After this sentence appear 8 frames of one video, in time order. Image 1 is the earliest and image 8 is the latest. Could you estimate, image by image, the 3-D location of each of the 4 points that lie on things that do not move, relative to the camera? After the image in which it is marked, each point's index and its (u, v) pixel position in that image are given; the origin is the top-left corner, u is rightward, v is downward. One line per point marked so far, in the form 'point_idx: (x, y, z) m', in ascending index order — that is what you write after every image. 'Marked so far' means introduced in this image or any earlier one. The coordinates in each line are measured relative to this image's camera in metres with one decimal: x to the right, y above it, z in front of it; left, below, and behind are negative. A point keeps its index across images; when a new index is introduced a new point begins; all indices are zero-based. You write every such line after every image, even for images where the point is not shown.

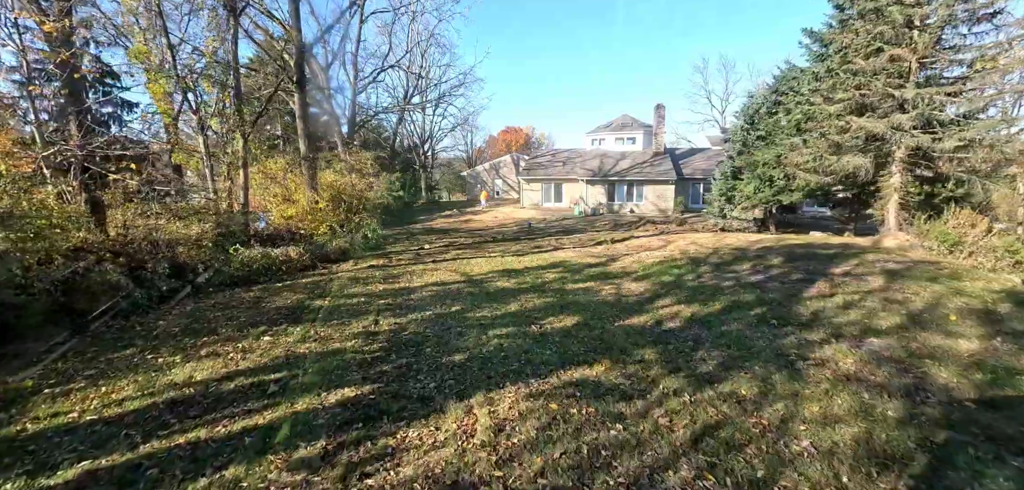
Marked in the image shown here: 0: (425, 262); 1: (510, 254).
0: (-2.2, -0.4, +11.0) m
1: (-0.1, -0.2, +12.5) m
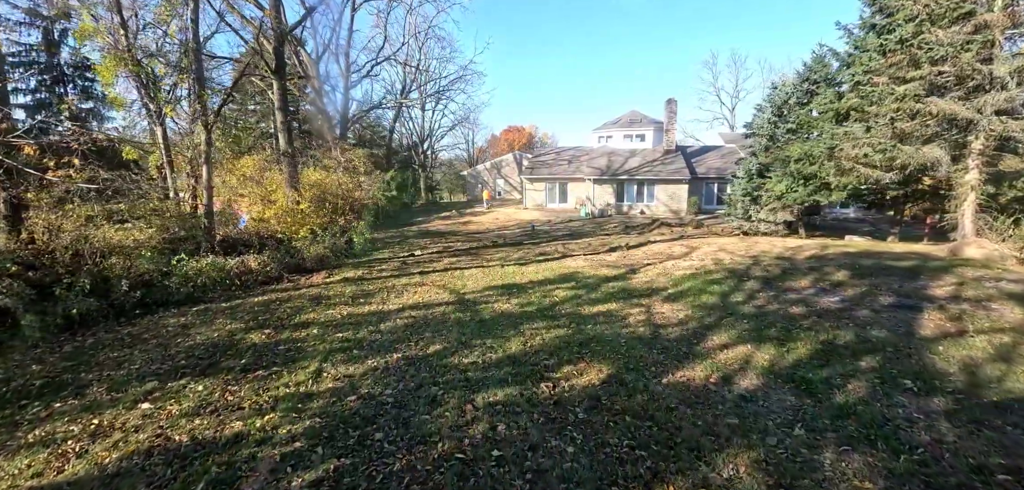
0: (-2.1, -0.6, +9.2) m
1: (0.0, -0.4, +10.7) m
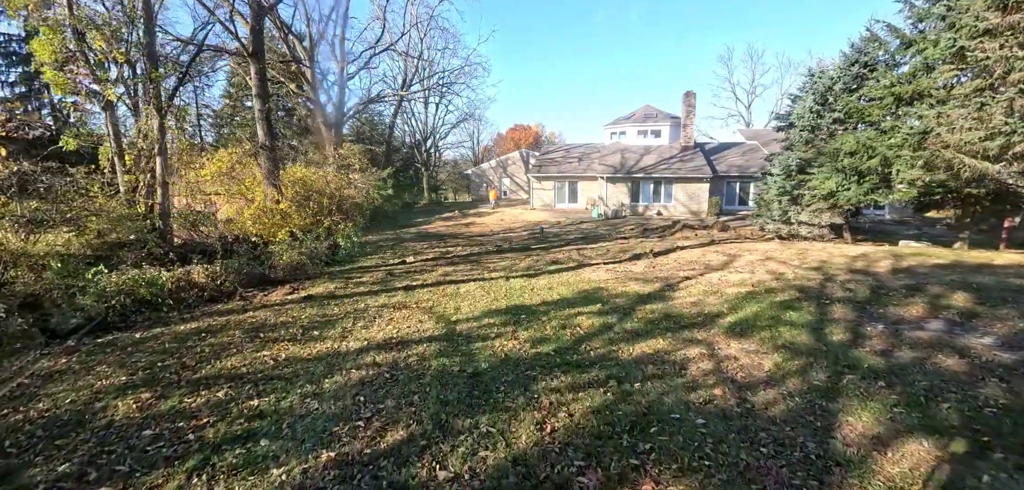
0: (-2.0, -0.7, +7.4) m
1: (+0.1, -0.5, +8.9) m
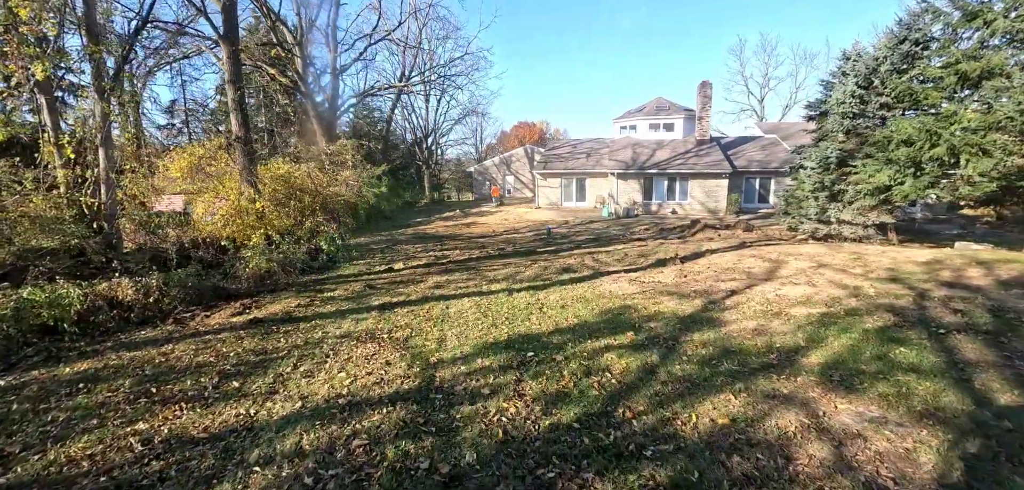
0: (-2.0, -0.8, +5.9) m
1: (+0.2, -0.6, +7.4) m
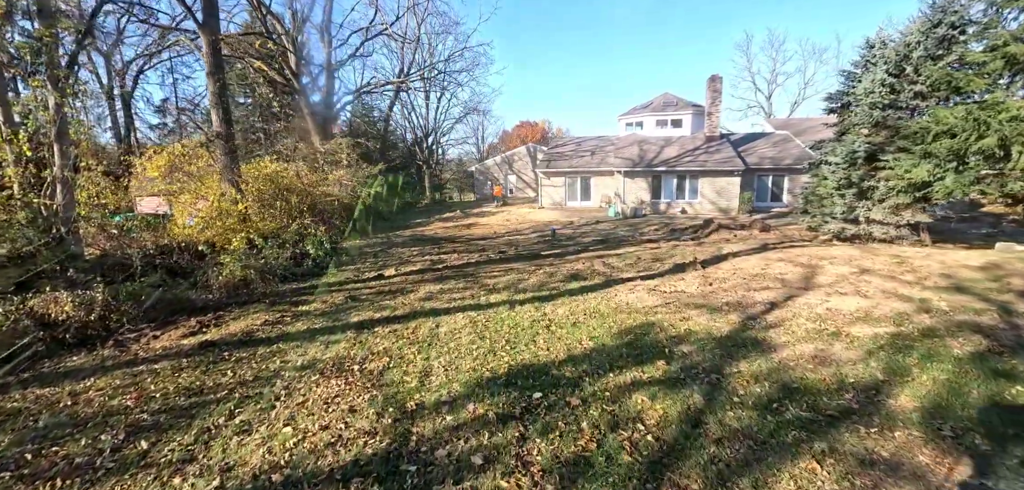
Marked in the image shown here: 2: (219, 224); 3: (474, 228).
0: (-2.0, -0.9, +5.0) m
1: (+0.2, -0.7, +6.4) m
2: (-6.5, +0.5, +10.1) m
3: (-1.5, +0.7, +17.8) m
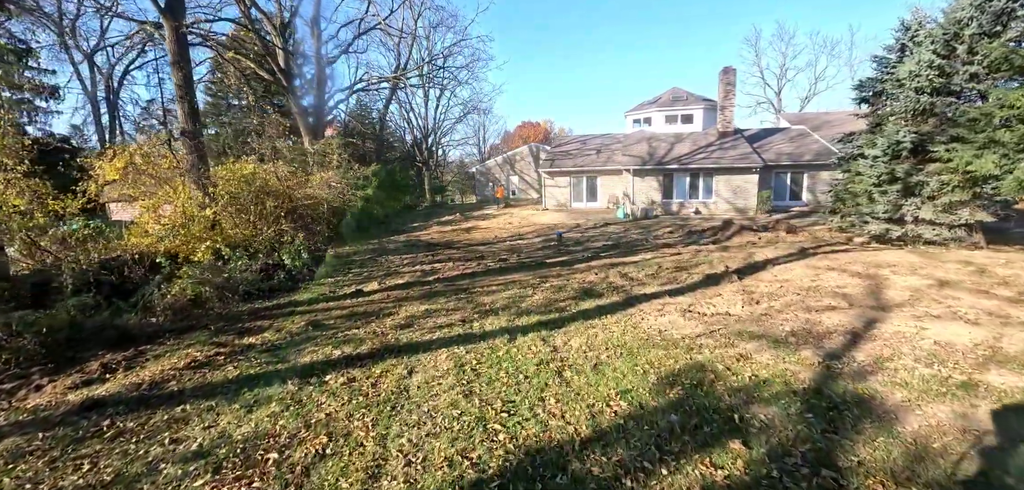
0: (-2.0, -1.1, +3.7) m
1: (+0.2, -0.9, +5.2) m
2: (-6.5, +0.3, +8.9) m
3: (-1.4, +0.5, +16.5) m
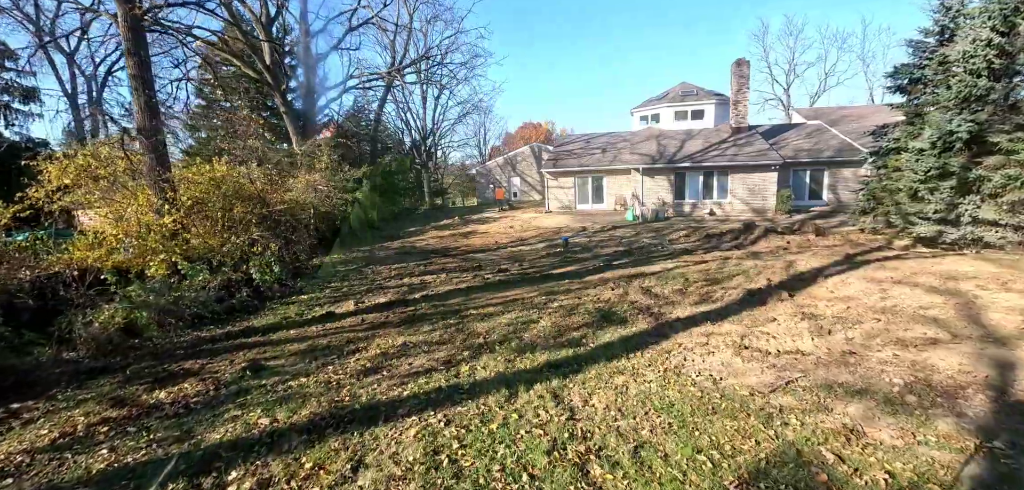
0: (-2.0, -1.2, +2.5) m
1: (+0.2, -1.0, +3.9) m
2: (-6.4, 0.0, +7.7) m
3: (-1.3, +0.3, +15.3) m
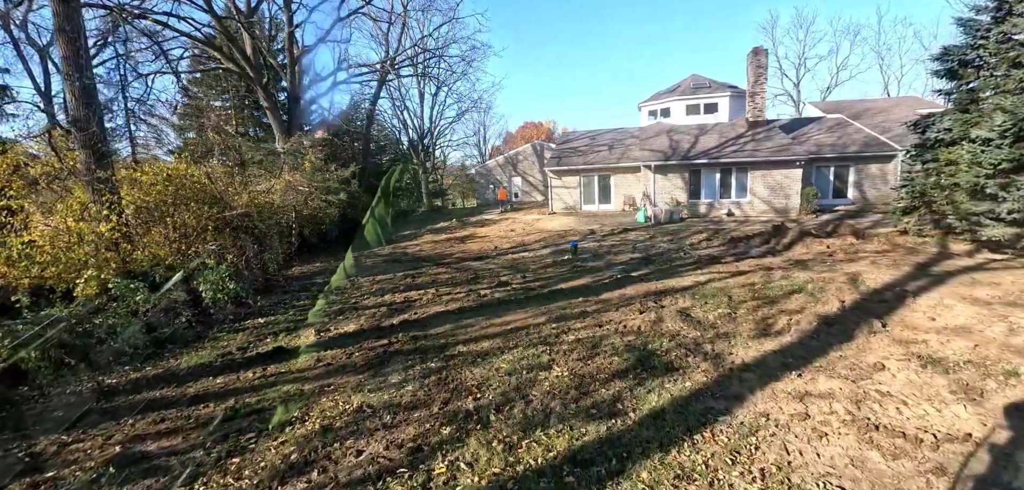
0: (-1.9, -1.4, +1.1) m
1: (+0.2, -1.1, +2.6) m
2: (-6.4, -0.2, +6.3) m
3: (-1.3, +0.1, +14.0) m
